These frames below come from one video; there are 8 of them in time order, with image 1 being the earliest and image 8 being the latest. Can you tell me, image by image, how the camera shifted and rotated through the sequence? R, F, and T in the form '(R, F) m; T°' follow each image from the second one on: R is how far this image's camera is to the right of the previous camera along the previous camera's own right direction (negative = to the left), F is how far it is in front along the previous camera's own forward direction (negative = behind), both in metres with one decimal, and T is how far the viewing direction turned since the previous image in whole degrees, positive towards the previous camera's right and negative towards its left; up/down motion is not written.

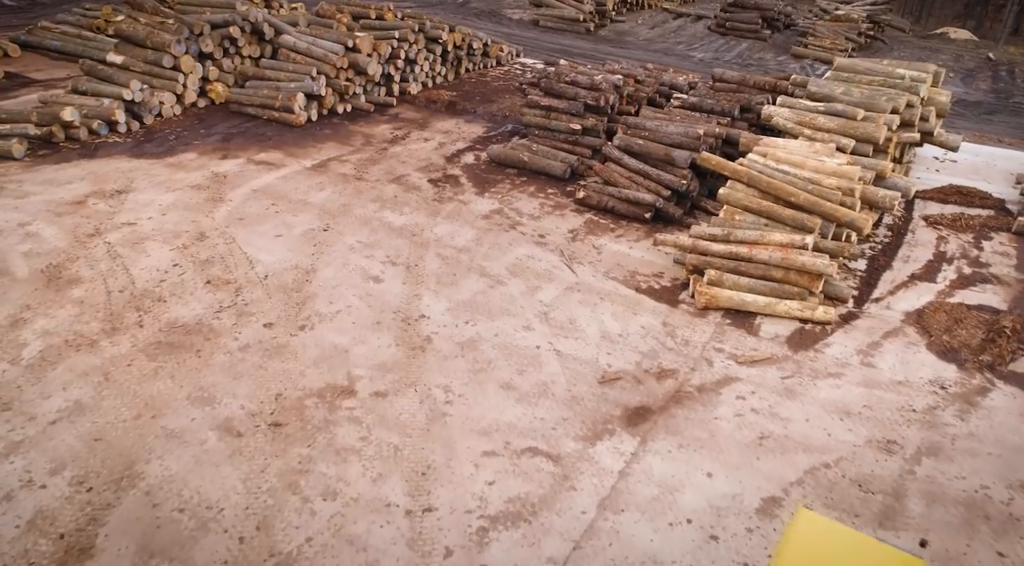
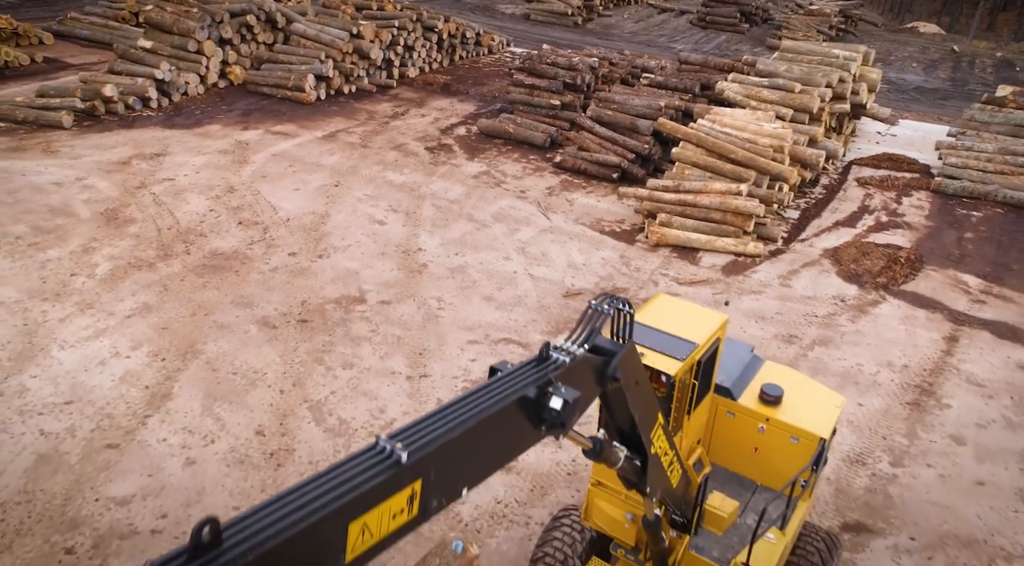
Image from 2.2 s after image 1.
(+0.2, -2.0) m; 0°
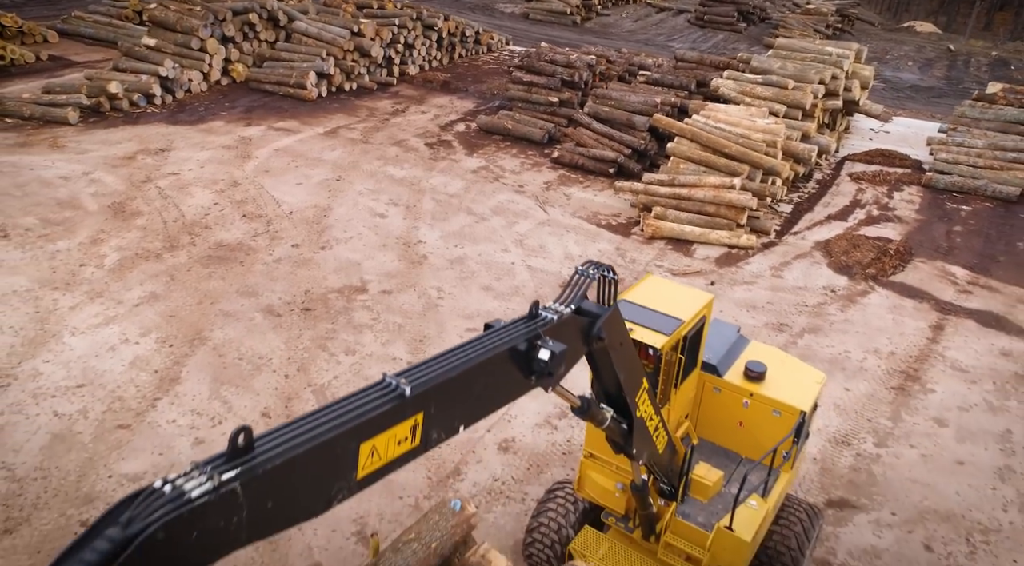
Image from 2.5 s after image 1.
(0.0, -0.3) m; 0°
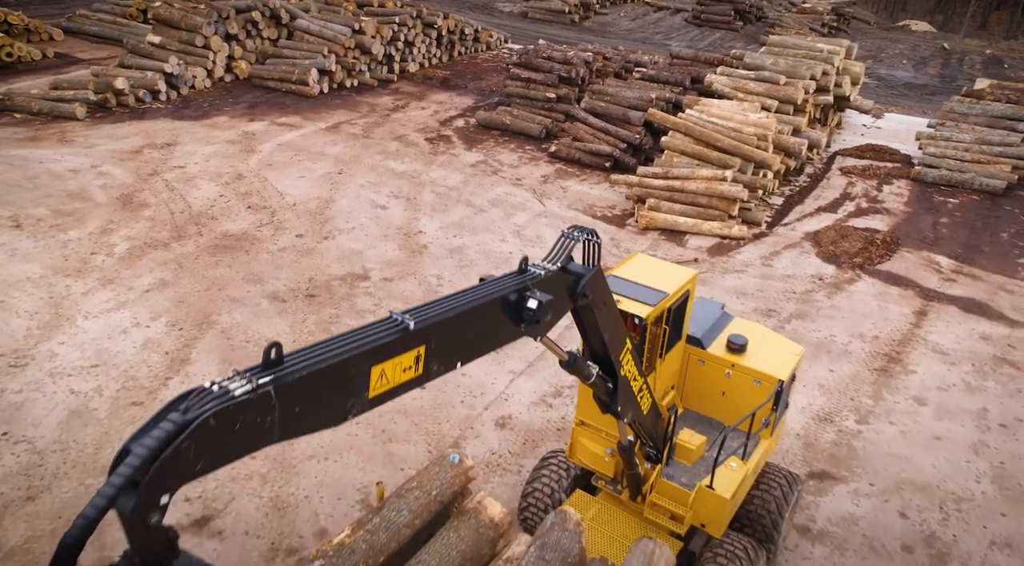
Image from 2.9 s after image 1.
(0.0, -0.3) m; 0°
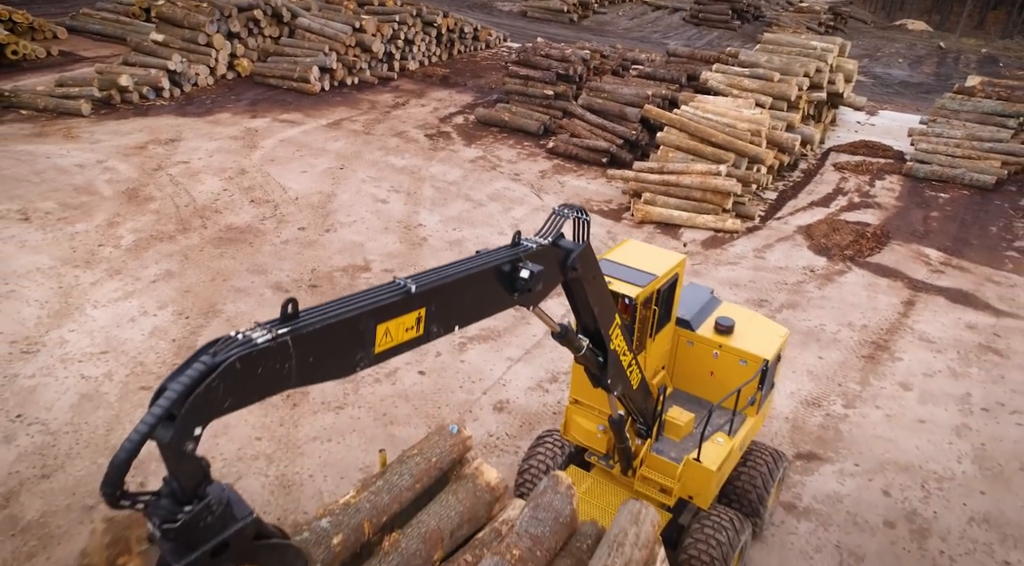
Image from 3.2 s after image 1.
(0.0, -0.3) m; 0°
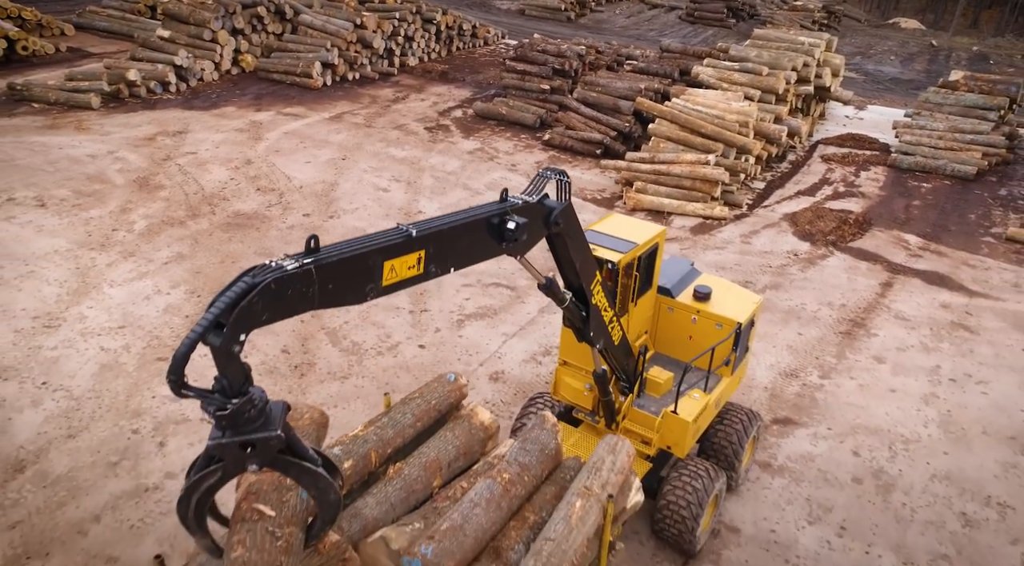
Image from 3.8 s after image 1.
(0.0, -0.5) m; 0°
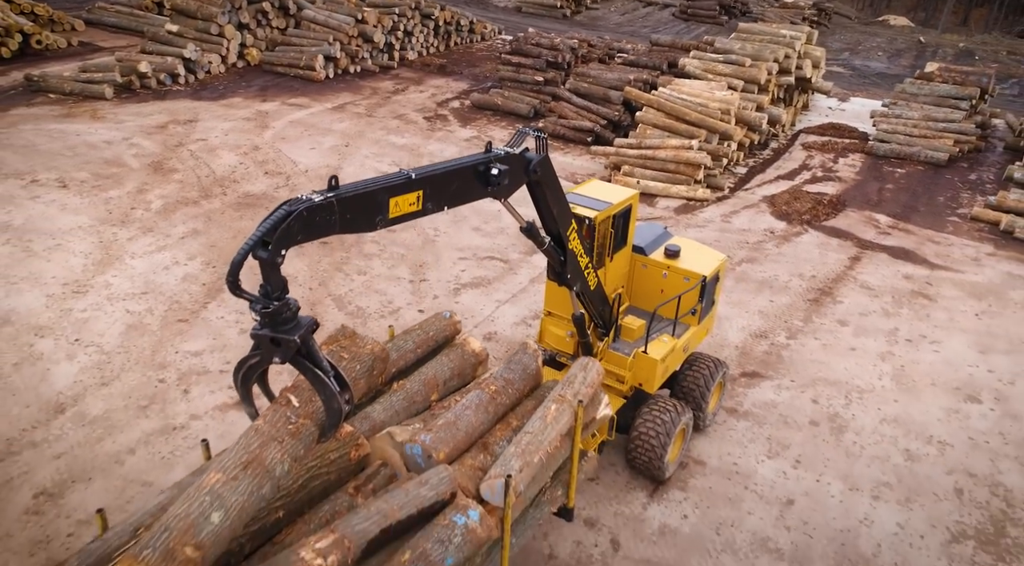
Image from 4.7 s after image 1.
(+0.1, -0.8) m; 0°
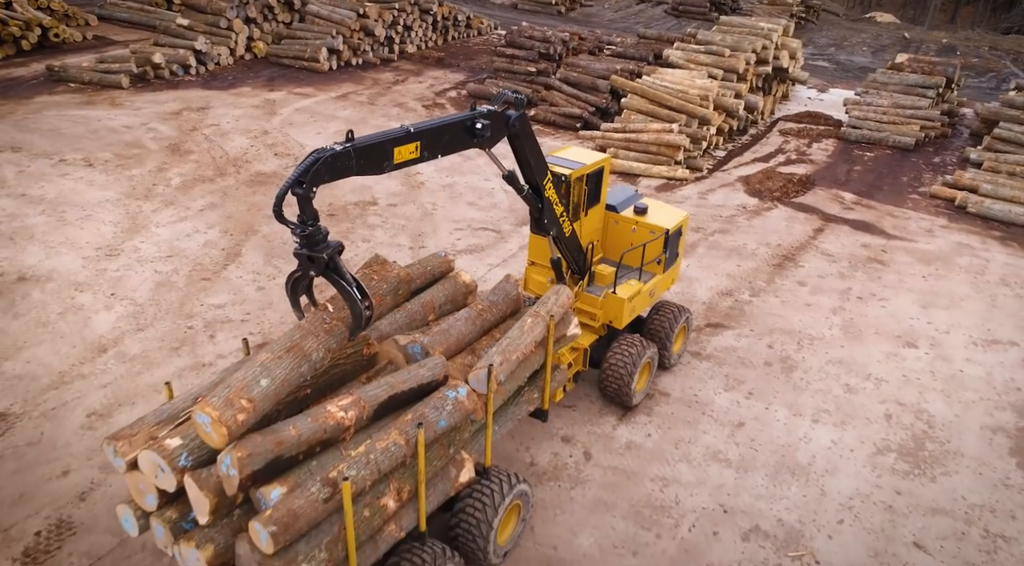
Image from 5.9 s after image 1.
(+0.1, -1.1) m; 0°
